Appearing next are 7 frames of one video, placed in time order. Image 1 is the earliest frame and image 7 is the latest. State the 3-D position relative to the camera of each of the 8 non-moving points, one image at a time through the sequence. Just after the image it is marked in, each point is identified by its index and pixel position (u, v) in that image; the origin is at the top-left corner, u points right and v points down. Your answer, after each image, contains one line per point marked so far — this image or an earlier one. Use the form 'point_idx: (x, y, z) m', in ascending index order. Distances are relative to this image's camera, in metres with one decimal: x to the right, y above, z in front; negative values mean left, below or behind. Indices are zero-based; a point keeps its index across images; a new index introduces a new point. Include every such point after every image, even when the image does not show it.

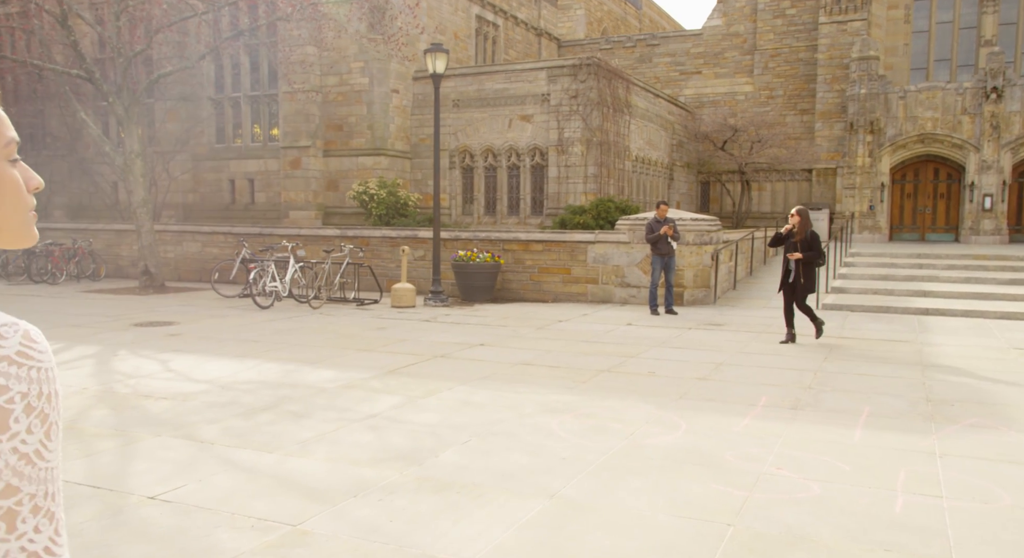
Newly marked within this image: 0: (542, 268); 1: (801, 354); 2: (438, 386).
0: (+0.6, +0.2, +16.8) m
1: (+3.5, -0.9, +10.3) m
2: (-0.7, -1.0, +8.1) m
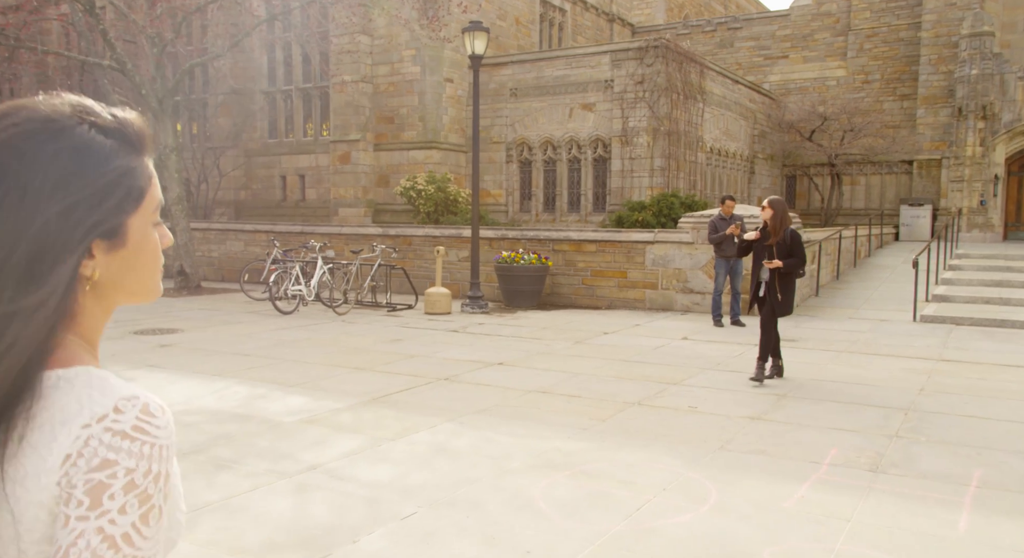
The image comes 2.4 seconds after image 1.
0: (+1.5, +0.1, +15.1) m
1: (+3.7, -1.0, +8.3) m
2: (-0.7, -1.1, +6.6) m
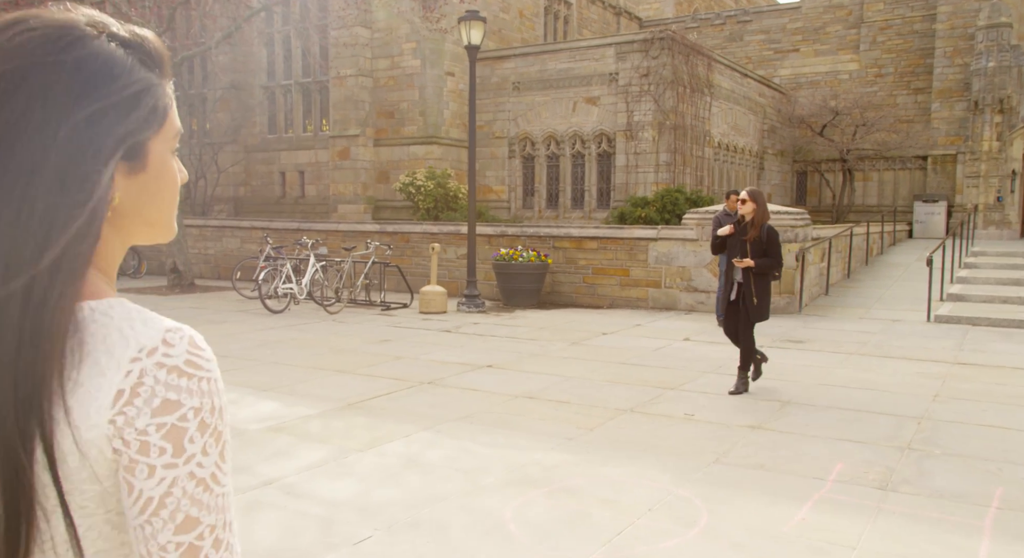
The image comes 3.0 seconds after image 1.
0: (+1.5, +0.2, +14.6) m
1: (+3.6, -1.0, +7.8) m
2: (-0.8, -1.1, +6.1) m
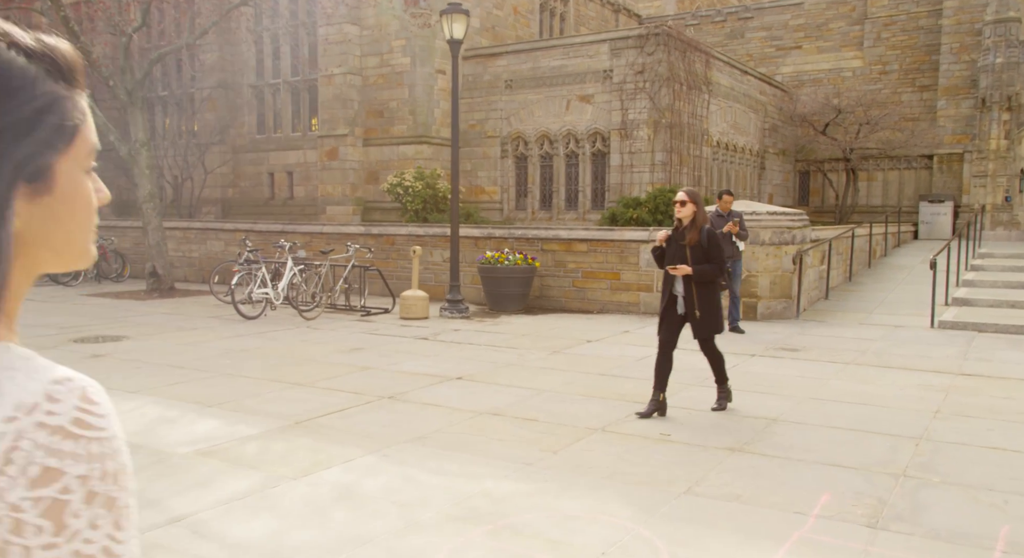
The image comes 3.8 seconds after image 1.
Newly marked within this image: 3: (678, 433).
0: (+1.2, +0.1, +14.0) m
1: (+3.3, -1.1, +7.2) m
2: (-1.1, -1.2, +5.6) m
3: (+1.2, -1.1, +6.2) m
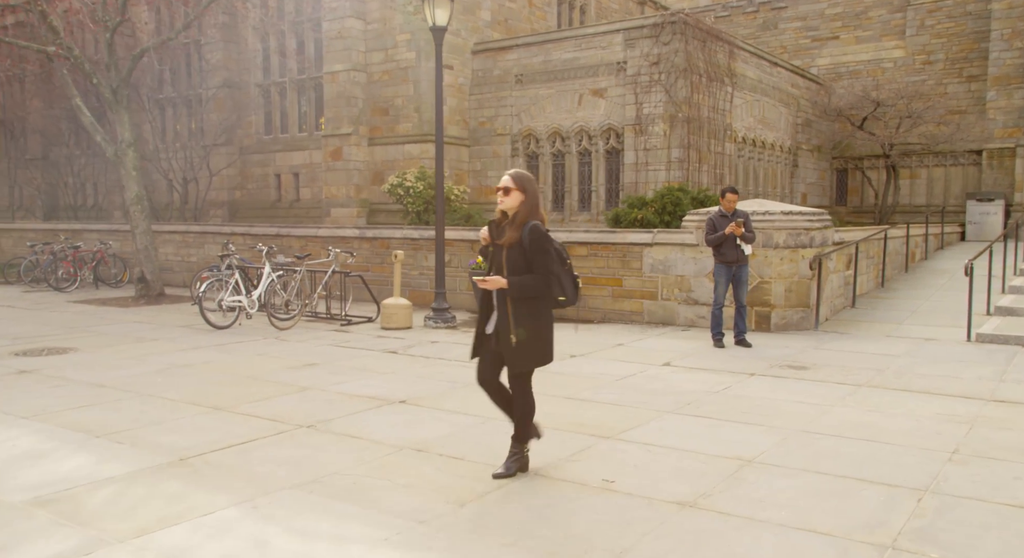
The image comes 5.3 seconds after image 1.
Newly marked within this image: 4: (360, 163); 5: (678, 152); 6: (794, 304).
0: (+1.1, 0.0, +12.9) m
1: (+2.9, -1.1, +6.0) m
2: (-1.7, -1.2, +4.6) m
3: (+0.7, -1.2, +5.1) m
4: (-3.5, +2.7, +19.5) m
5: (+3.3, +2.5, +16.8) m
6: (+3.8, -0.3, +11.4) m
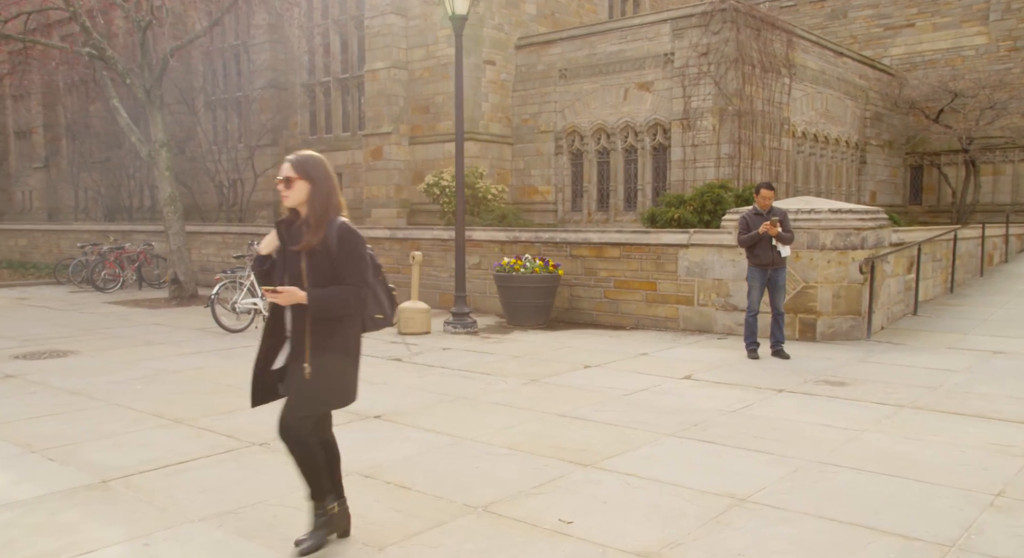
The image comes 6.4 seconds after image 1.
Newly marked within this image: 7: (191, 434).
0: (+1.5, 0.0, +12.1) m
1: (+2.6, -1.2, +5.1) m
2: (-2.0, -1.2, +4.1) m
3: (+0.4, -1.2, +4.4) m
4: (-2.5, +2.6, +19.0) m
5: (+4.0, +2.5, +15.8) m
6: (+4.1, -0.4, +10.4) m
7: (-2.3, -1.1, +6.1) m
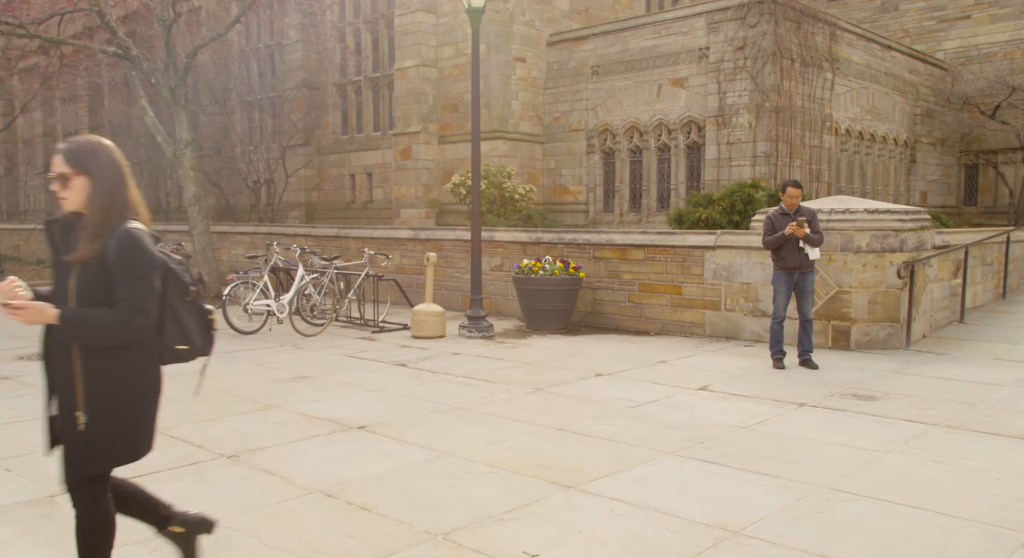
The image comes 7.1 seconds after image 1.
0: (+1.8, -0.1, +11.6) m
1: (+2.5, -1.2, +4.5) m
2: (-2.2, -1.3, +3.8) m
3: (+0.2, -1.3, +3.9) m
4: (-1.8, +2.6, +18.7) m
5: (+4.5, +2.4, +15.1) m
6: (+4.2, -0.4, +9.7) m
7: (-2.4, -1.1, +5.8) m
